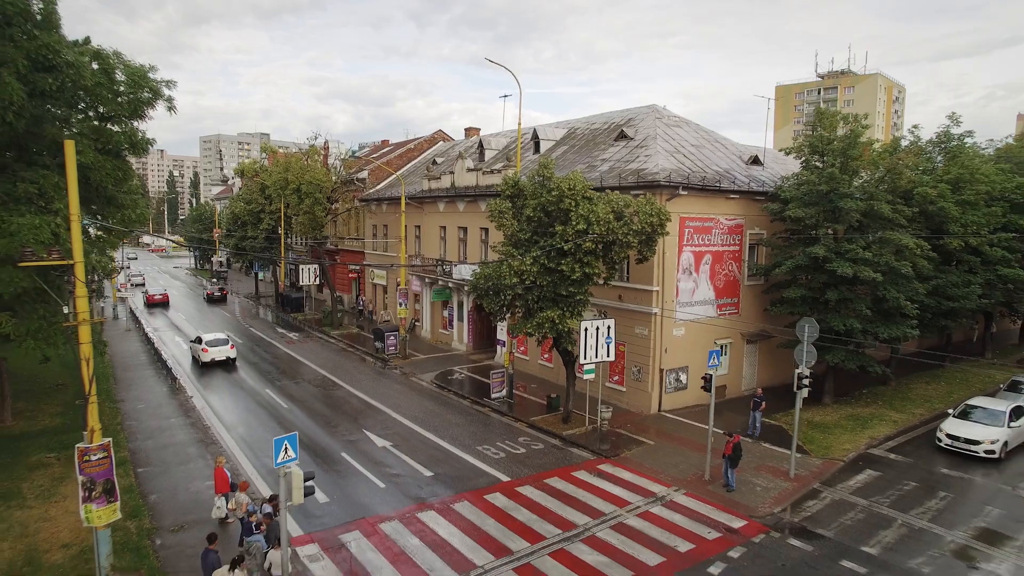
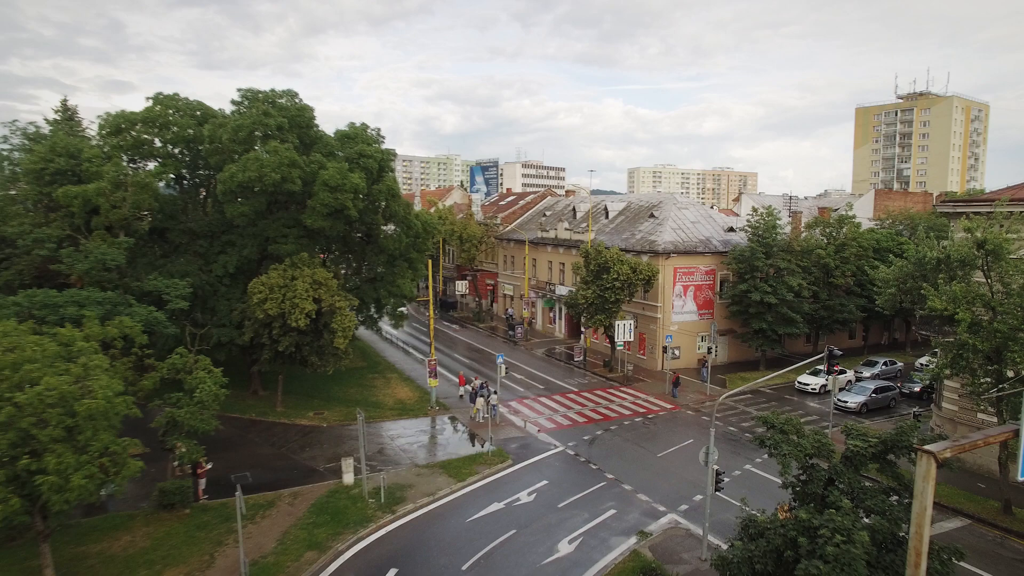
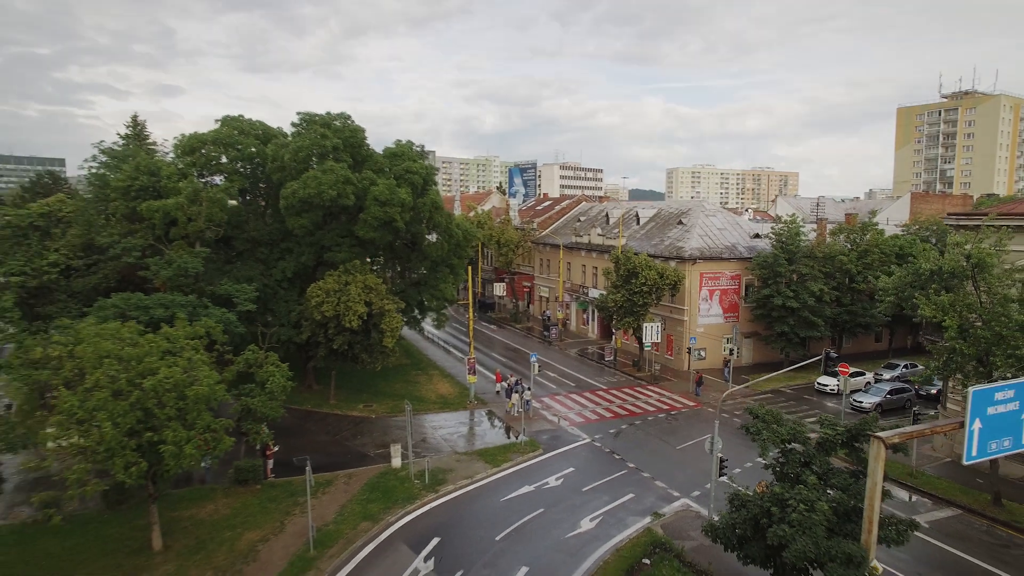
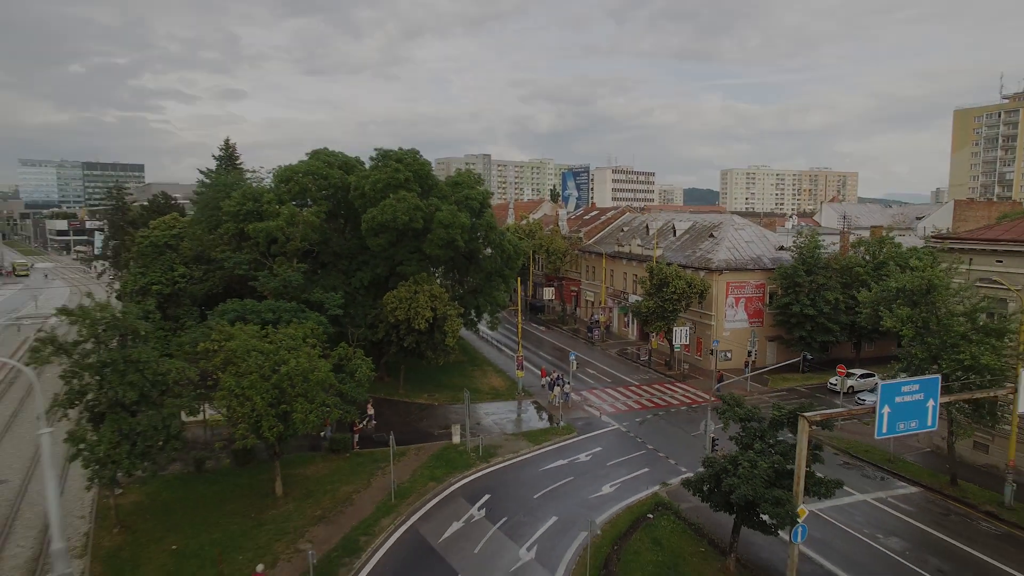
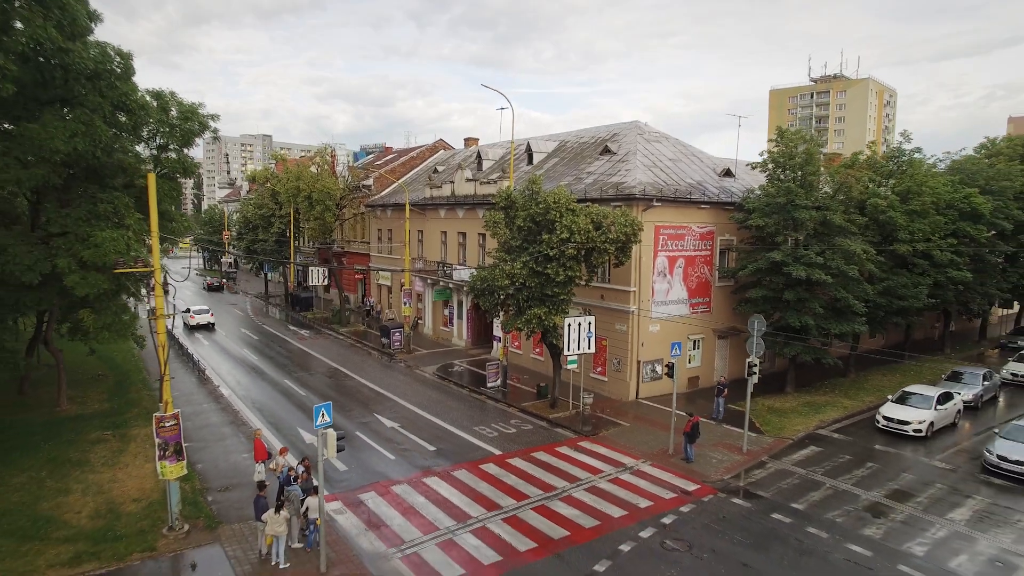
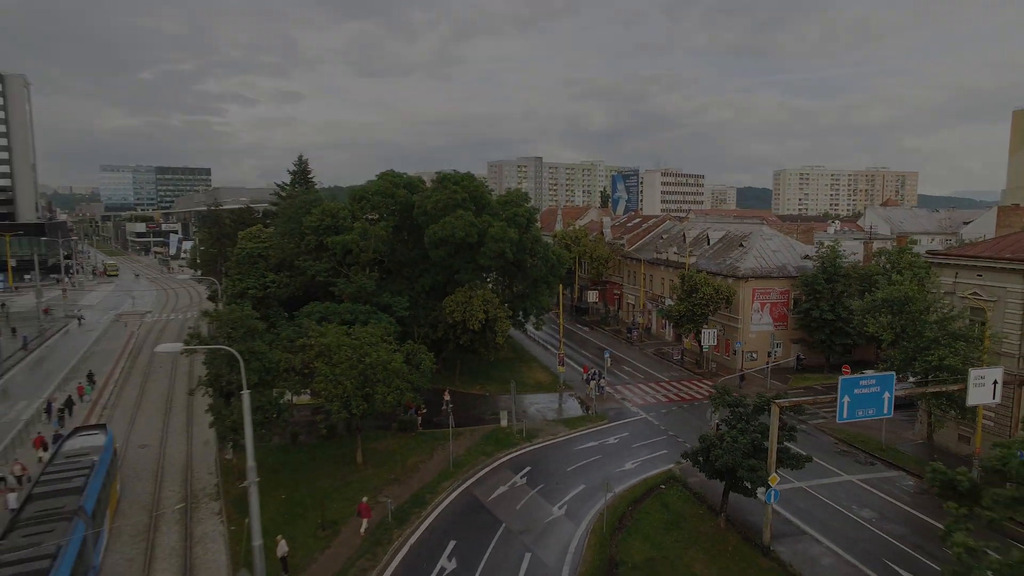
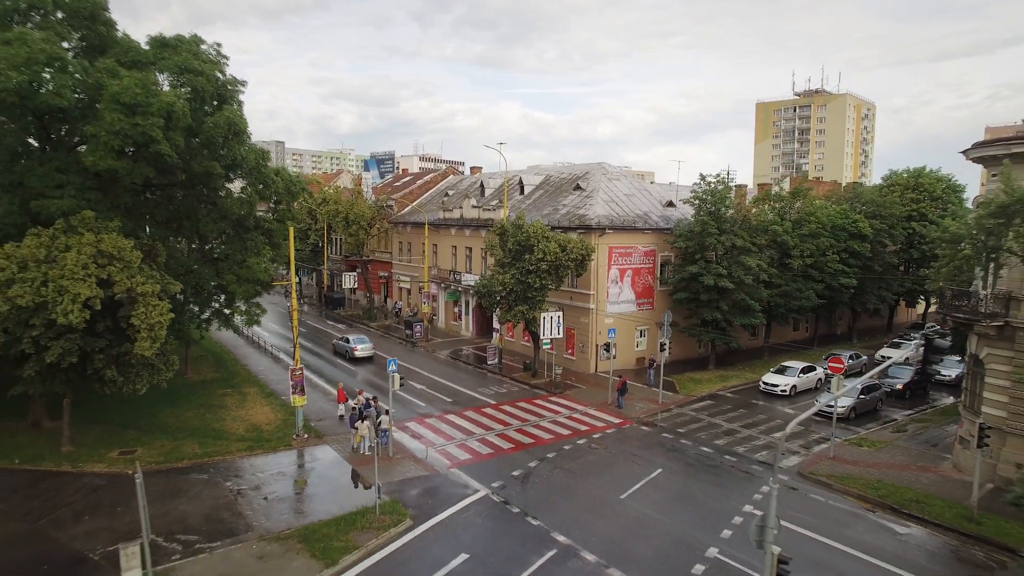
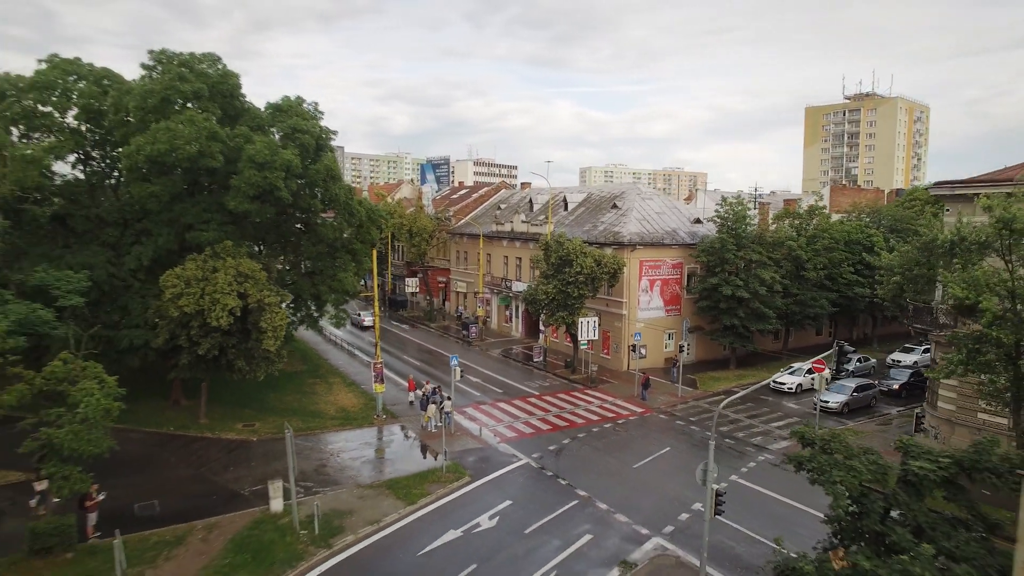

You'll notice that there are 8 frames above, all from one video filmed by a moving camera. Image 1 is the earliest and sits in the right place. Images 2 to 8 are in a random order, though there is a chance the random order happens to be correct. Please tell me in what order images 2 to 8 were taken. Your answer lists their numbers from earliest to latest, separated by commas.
5, 7, 8, 2, 3, 4, 6
